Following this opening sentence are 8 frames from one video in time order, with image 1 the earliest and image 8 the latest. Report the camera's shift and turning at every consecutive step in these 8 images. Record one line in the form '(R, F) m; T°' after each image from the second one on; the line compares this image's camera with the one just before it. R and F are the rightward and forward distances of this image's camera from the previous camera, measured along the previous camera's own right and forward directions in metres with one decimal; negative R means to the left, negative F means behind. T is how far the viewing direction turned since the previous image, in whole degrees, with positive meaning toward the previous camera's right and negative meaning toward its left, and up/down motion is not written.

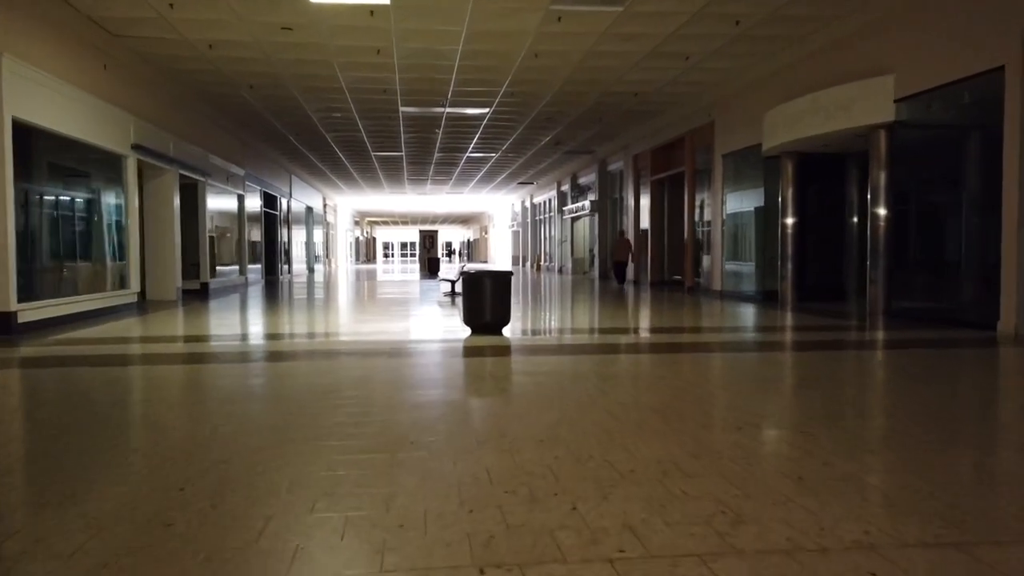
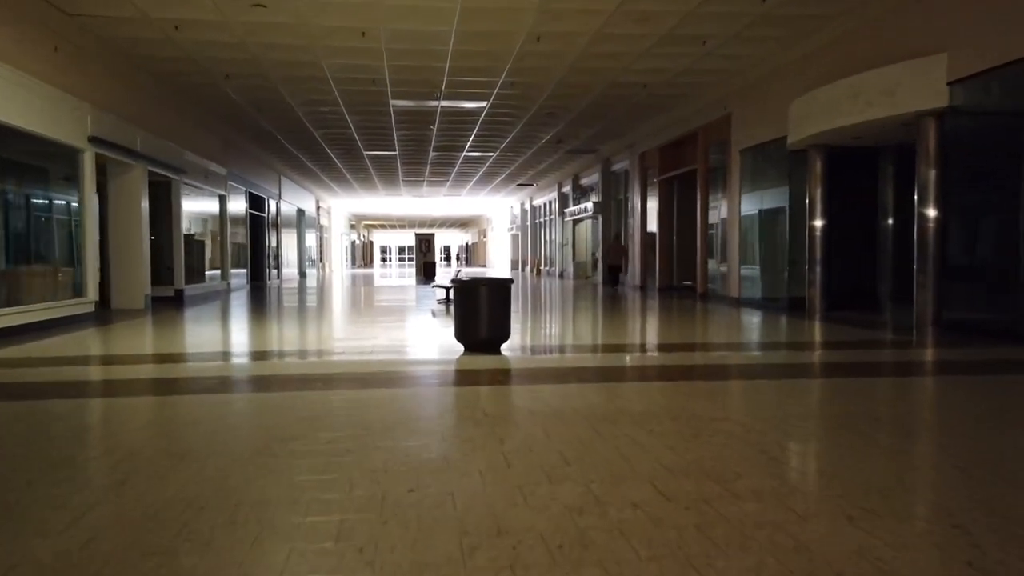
(0.0, +1.1) m; 0°
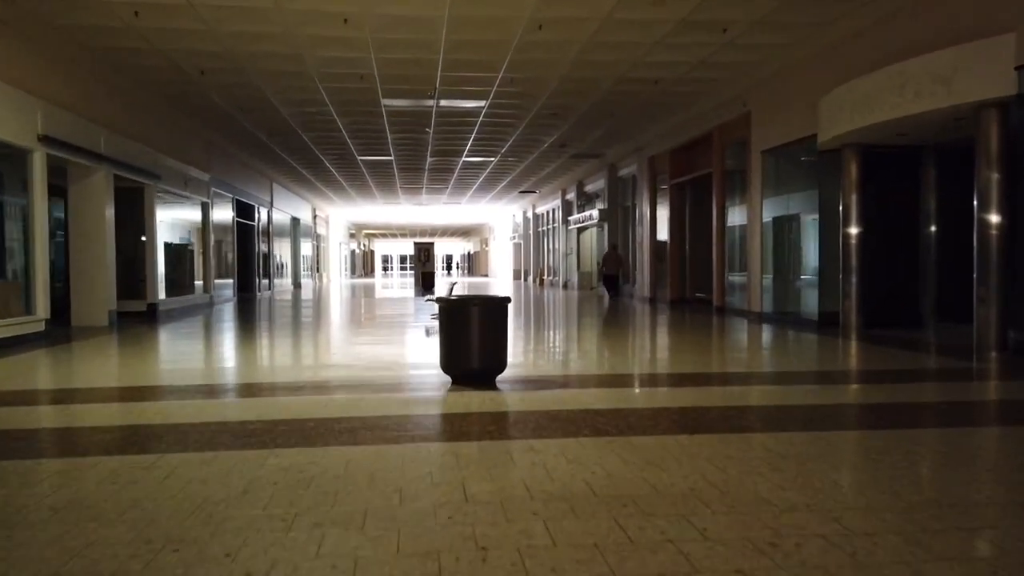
(0.0, +1.1) m; 0°
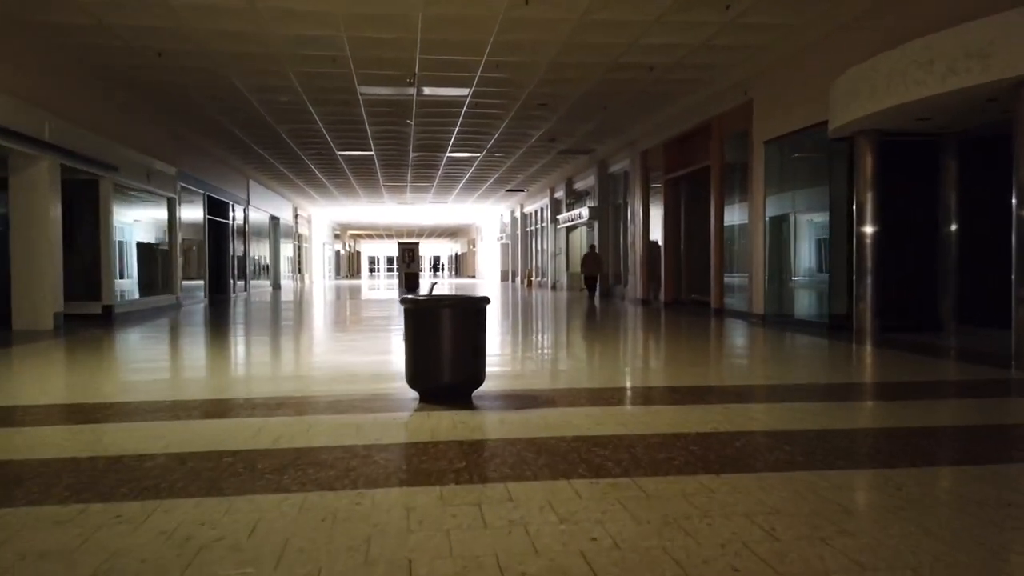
(+0.1, +0.8) m; +1°
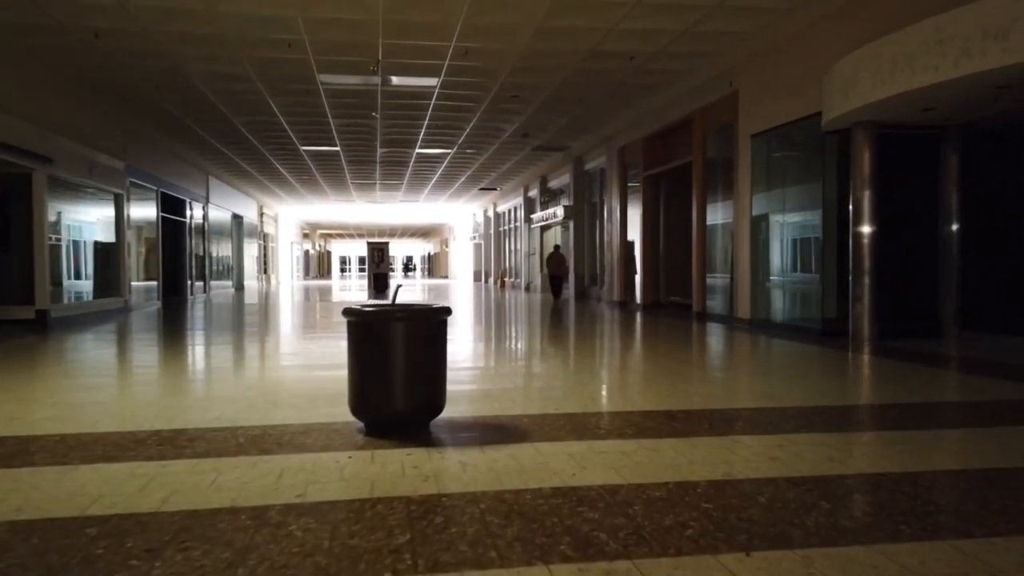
(0.0, +0.7) m; +2°
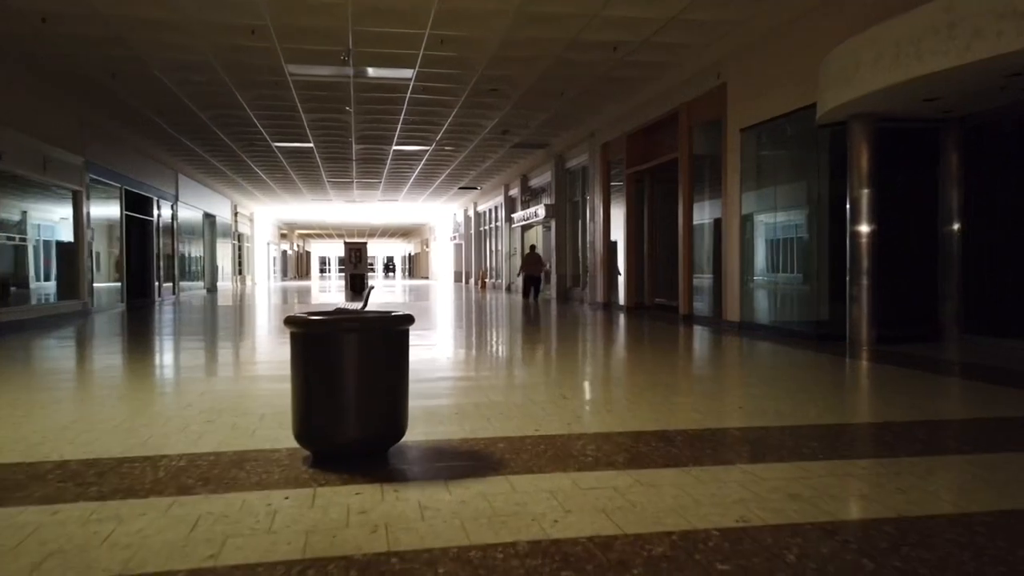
(0.0, +0.5) m; +1°
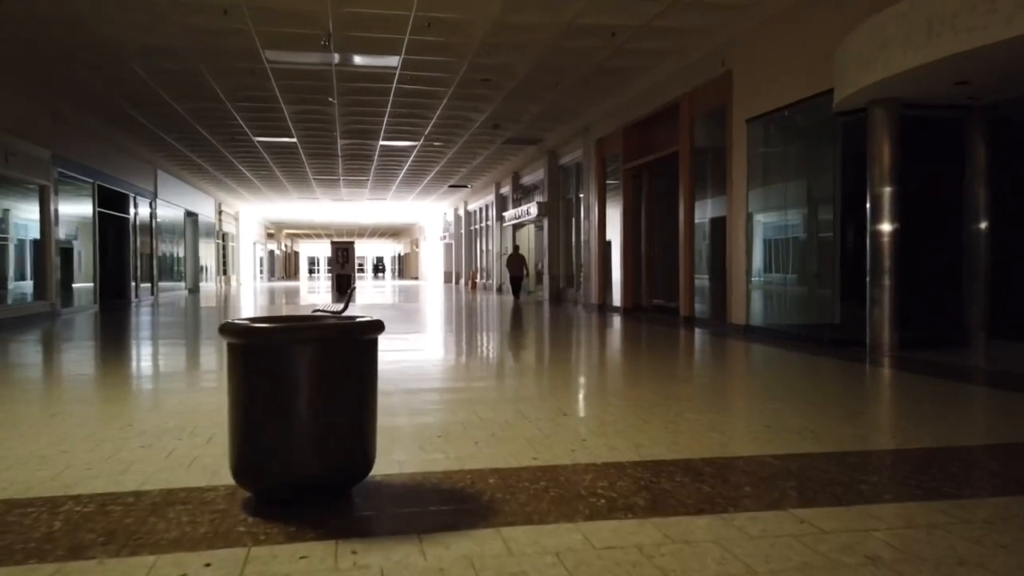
(0.0, +0.6) m; +1°
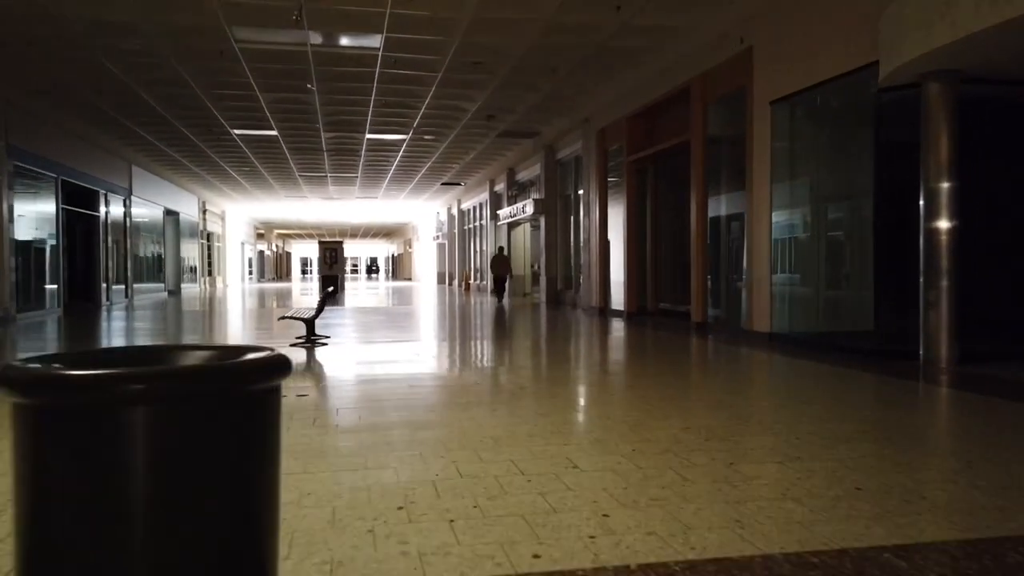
(0.0, +1.0) m; 0°
